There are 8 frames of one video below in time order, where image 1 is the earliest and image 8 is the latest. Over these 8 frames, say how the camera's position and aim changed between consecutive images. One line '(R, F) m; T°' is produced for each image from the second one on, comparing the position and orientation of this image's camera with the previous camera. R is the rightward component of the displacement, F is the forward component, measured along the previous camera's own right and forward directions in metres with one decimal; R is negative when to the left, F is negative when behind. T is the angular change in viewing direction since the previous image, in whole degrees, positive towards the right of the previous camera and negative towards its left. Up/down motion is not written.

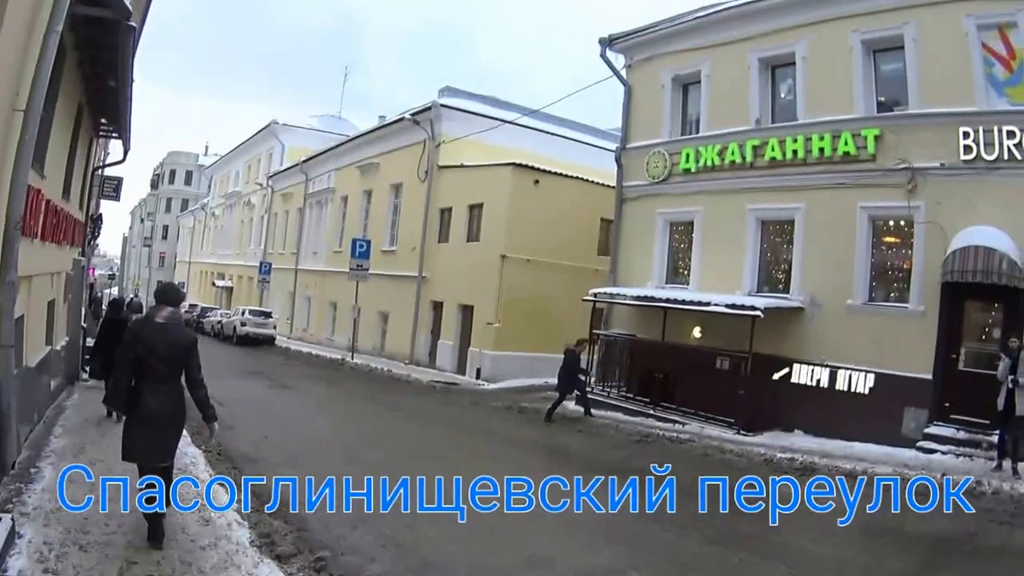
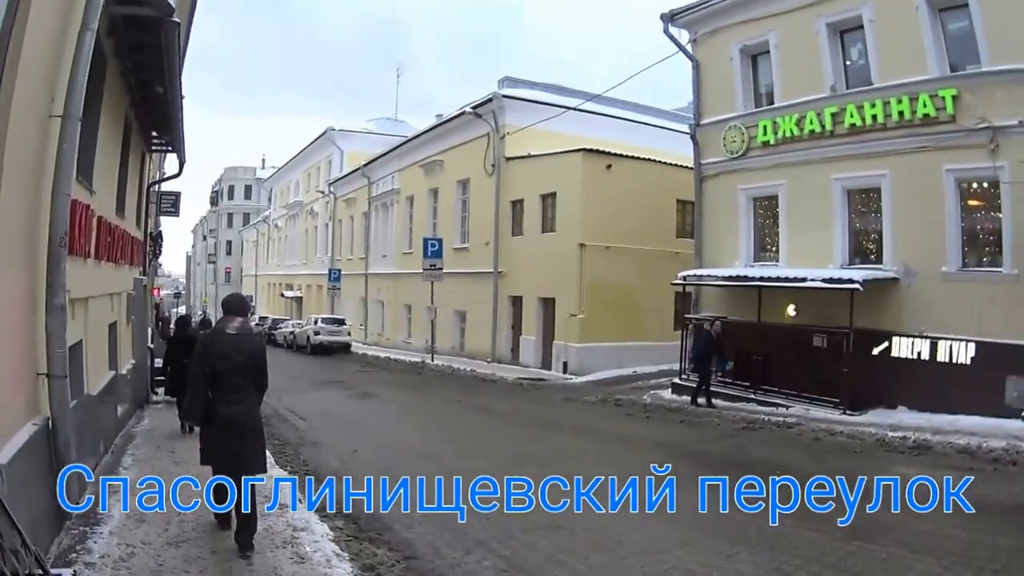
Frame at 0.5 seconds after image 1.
(-0.5, +0.4) m; -4°
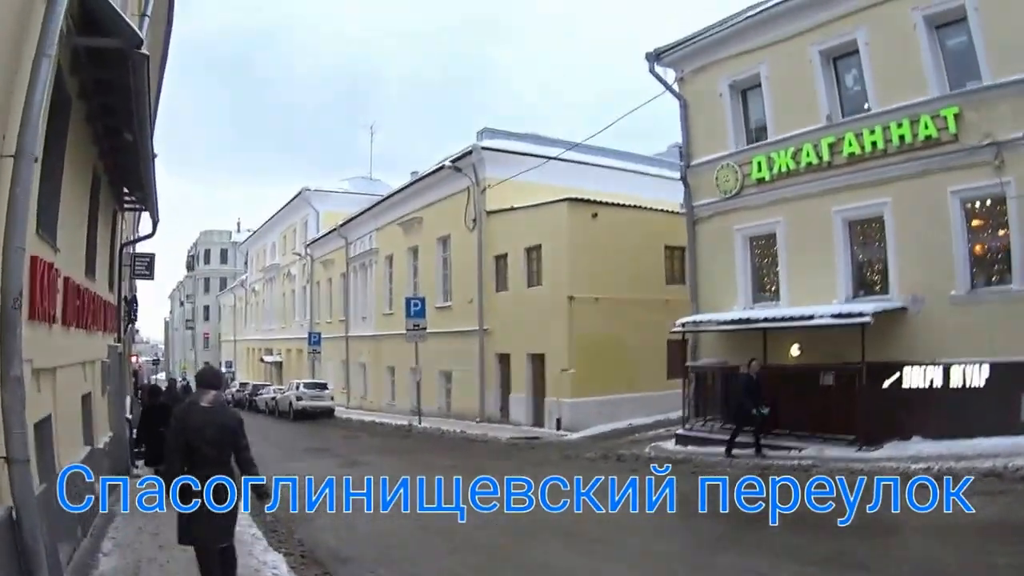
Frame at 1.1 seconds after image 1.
(-0.2, +0.7) m; +2°
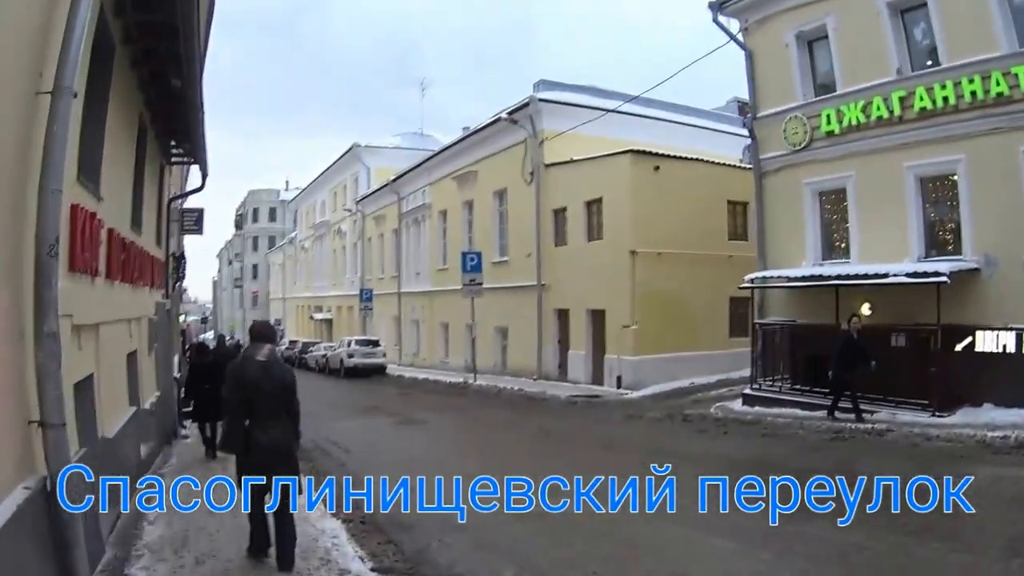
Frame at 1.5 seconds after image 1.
(-0.4, +0.2) m; -3°
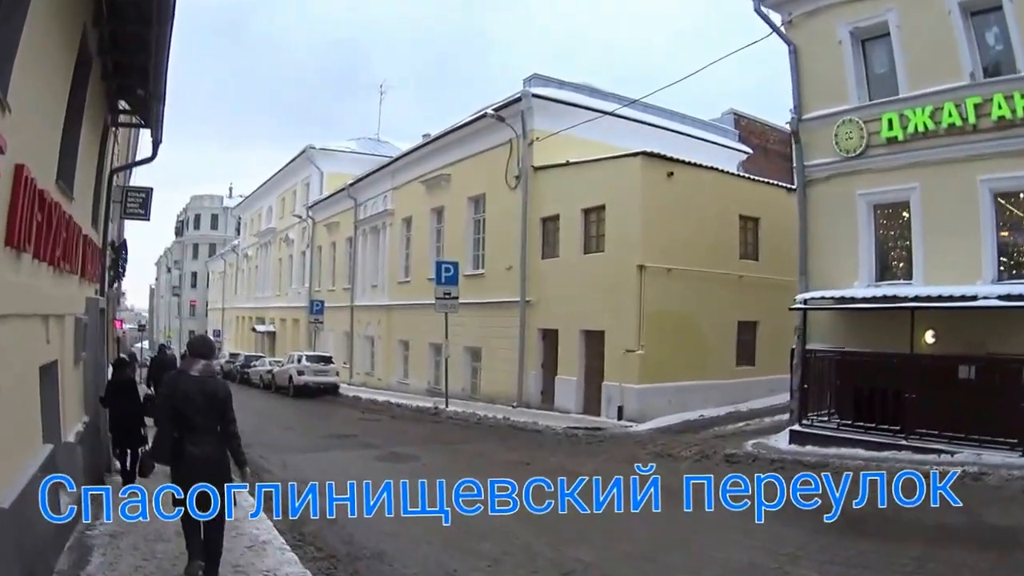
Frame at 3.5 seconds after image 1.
(-1.1, +2.4) m; +5°
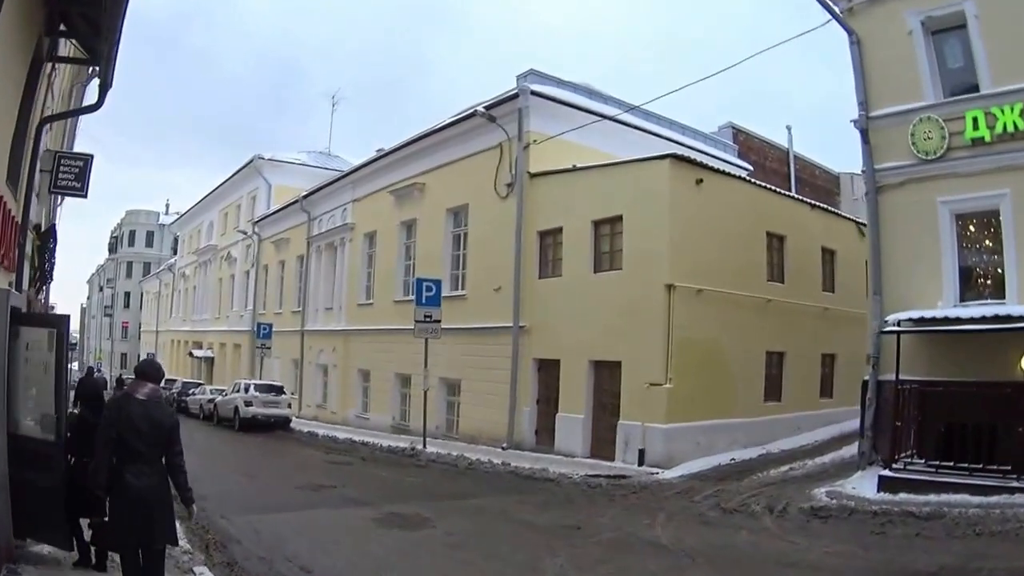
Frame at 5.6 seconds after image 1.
(-1.3, +2.5) m; +5°
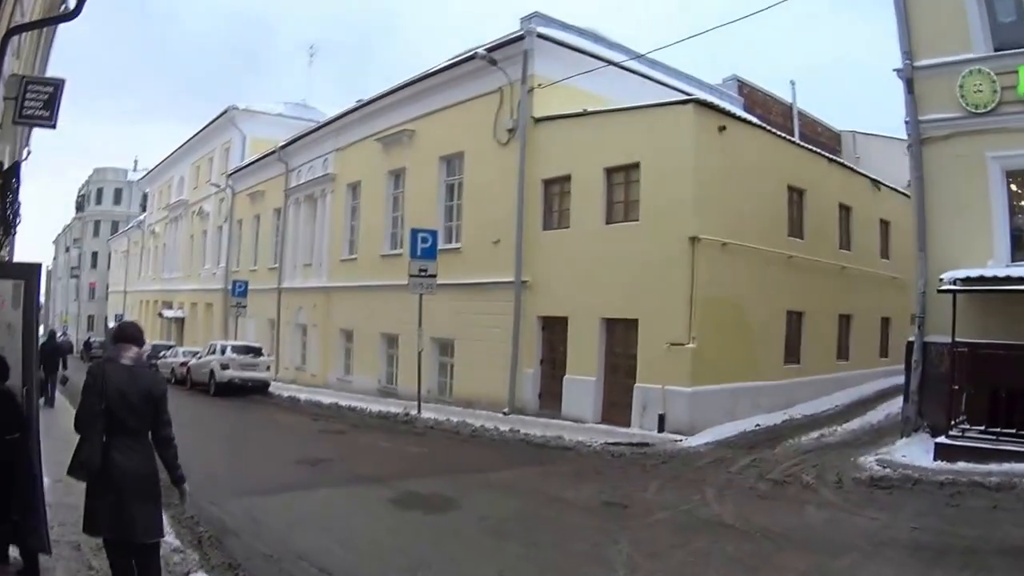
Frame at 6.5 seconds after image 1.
(-0.7, +1.2) m; +2°
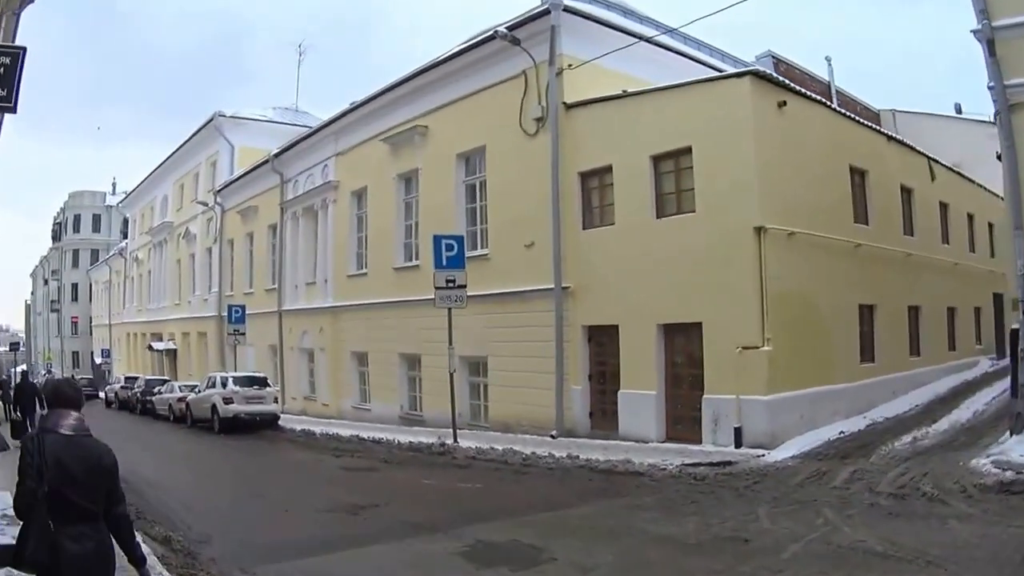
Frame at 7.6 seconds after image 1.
(-0.8, +1.5) m; +1°
